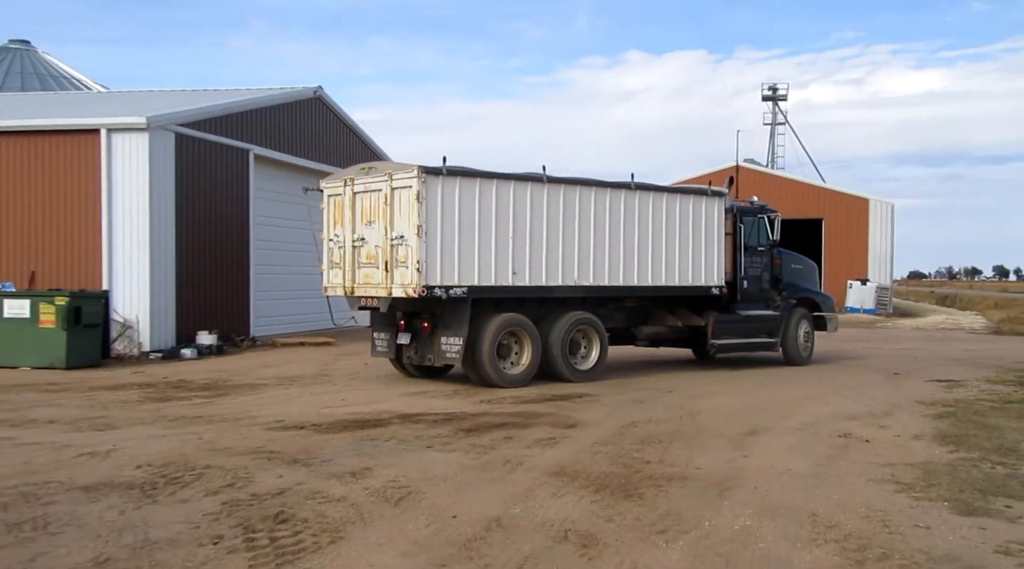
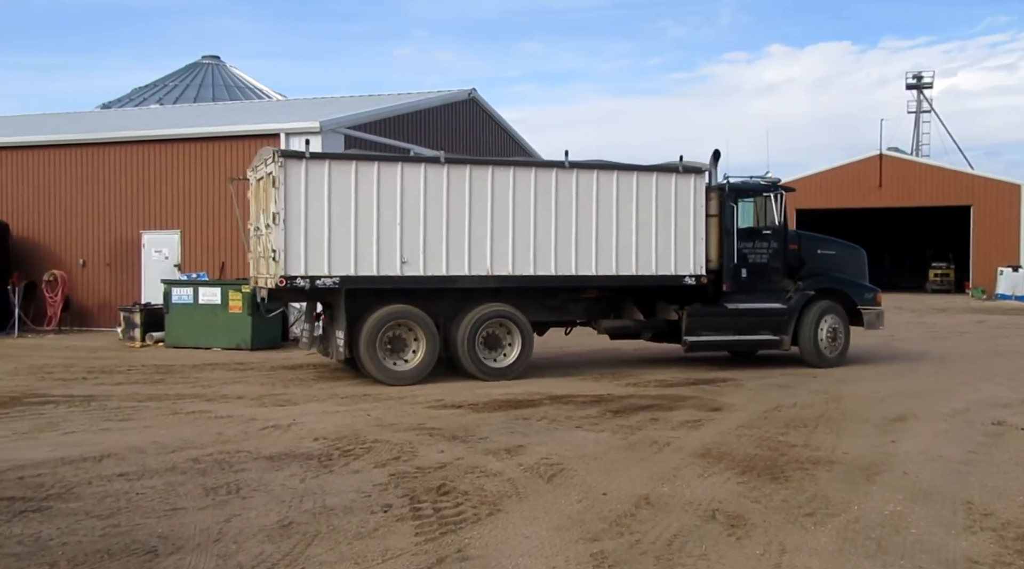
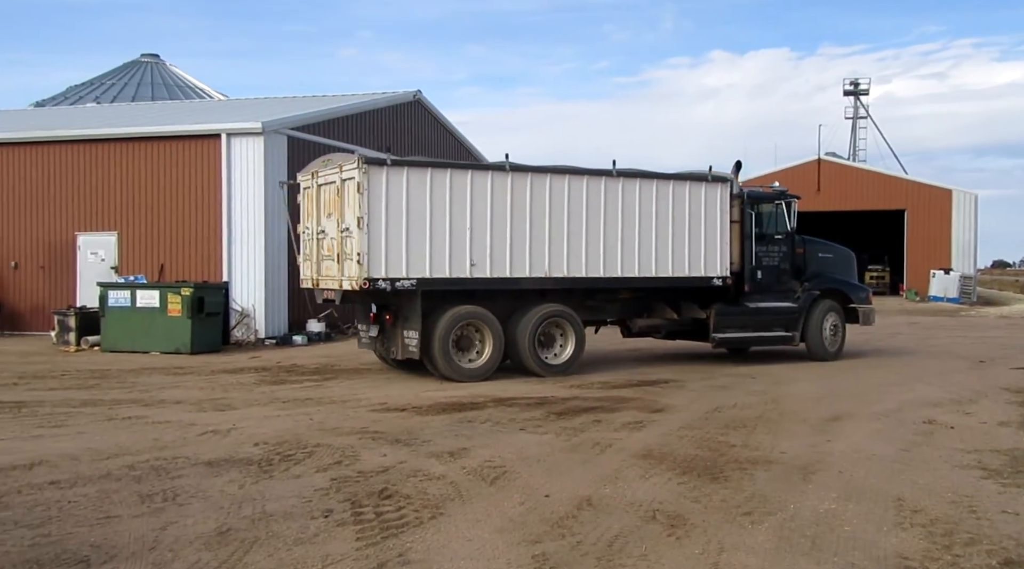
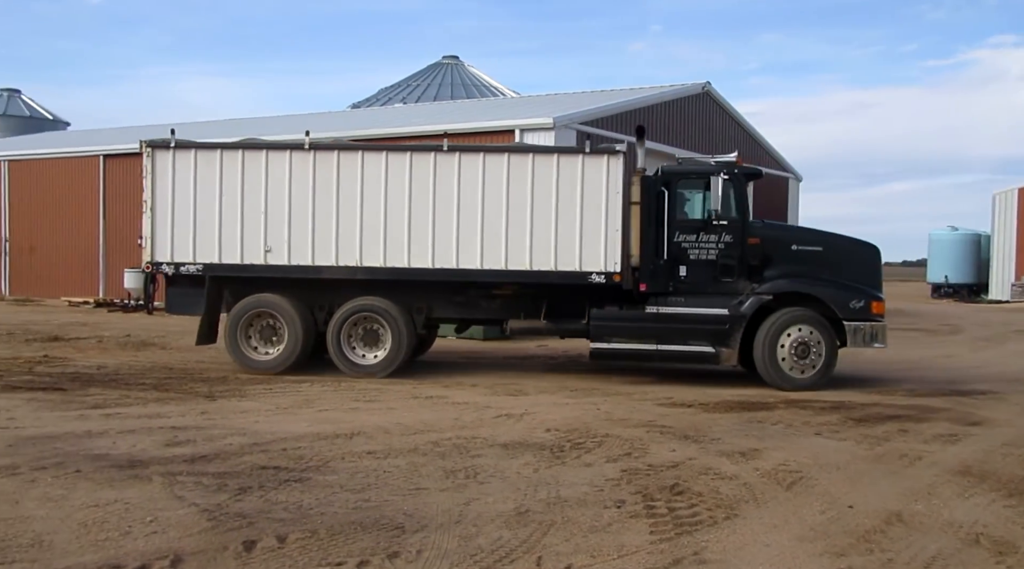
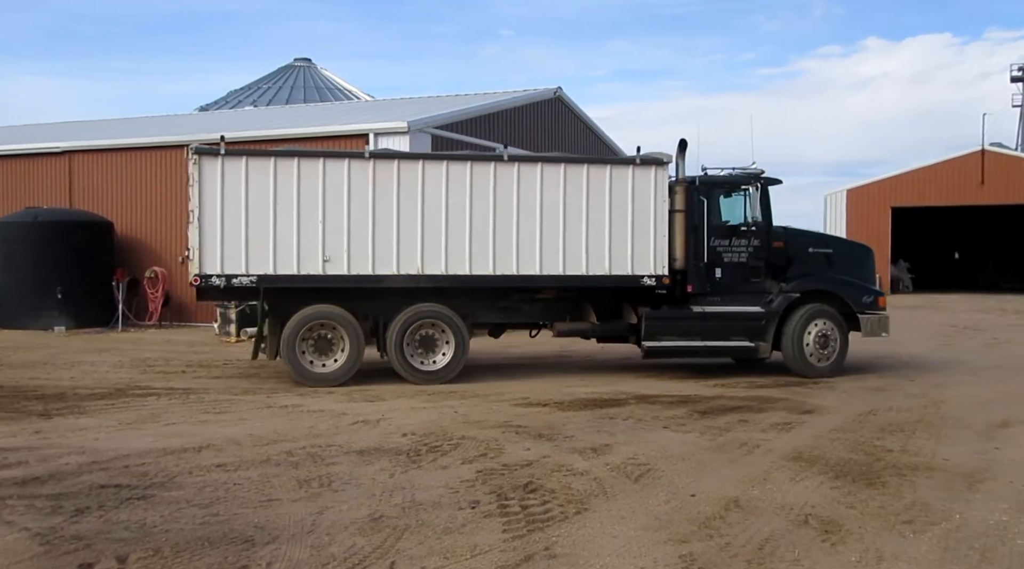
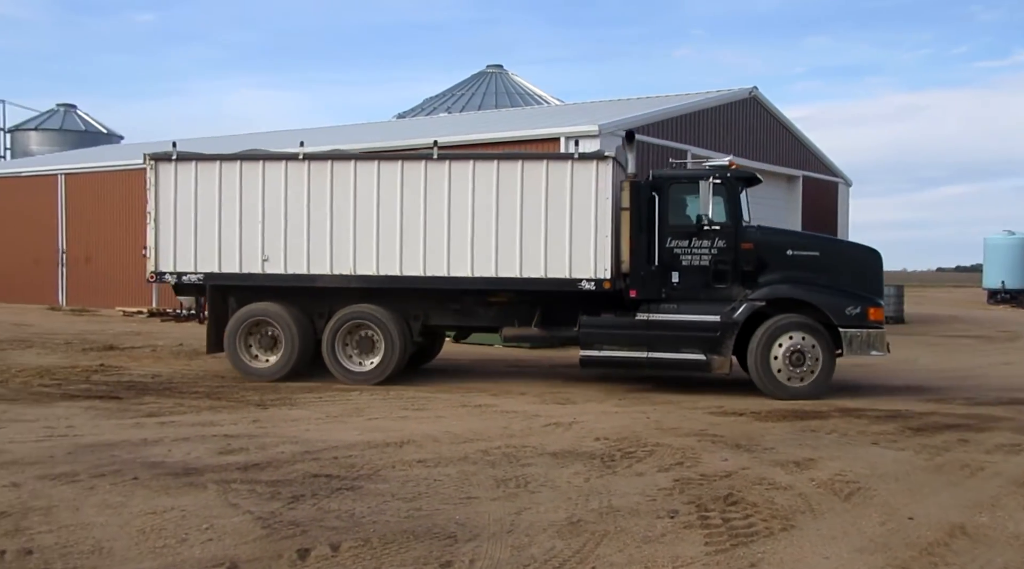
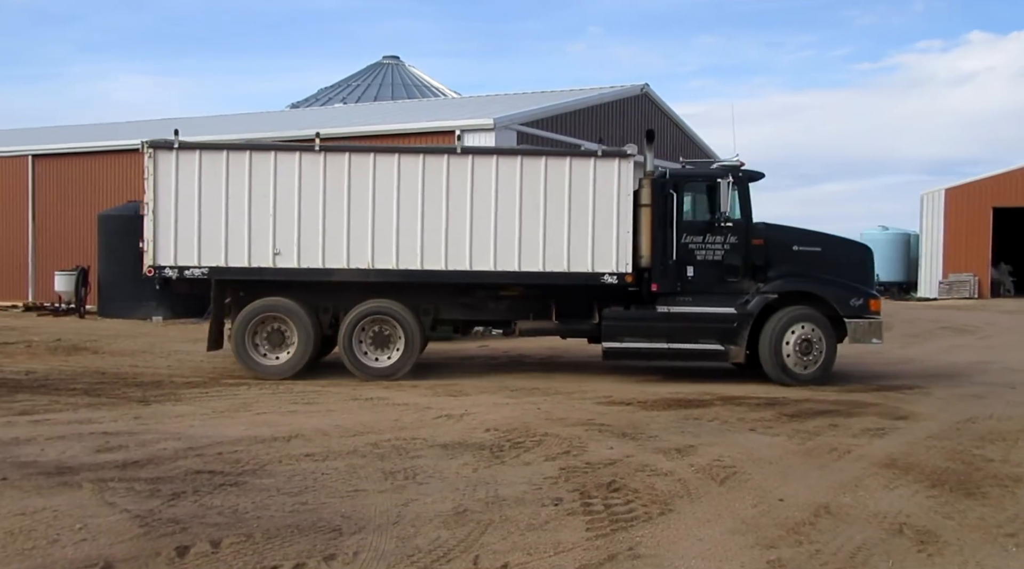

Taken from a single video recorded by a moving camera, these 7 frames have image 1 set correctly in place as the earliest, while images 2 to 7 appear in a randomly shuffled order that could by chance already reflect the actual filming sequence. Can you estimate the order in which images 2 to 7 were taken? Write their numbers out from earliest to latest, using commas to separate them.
3, 2, 5, 7, 4, 6
